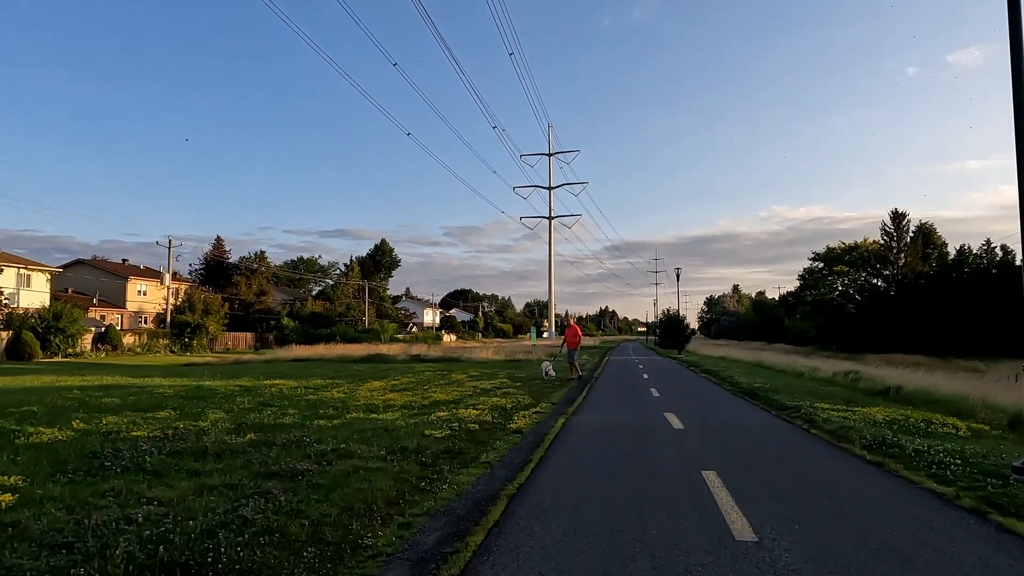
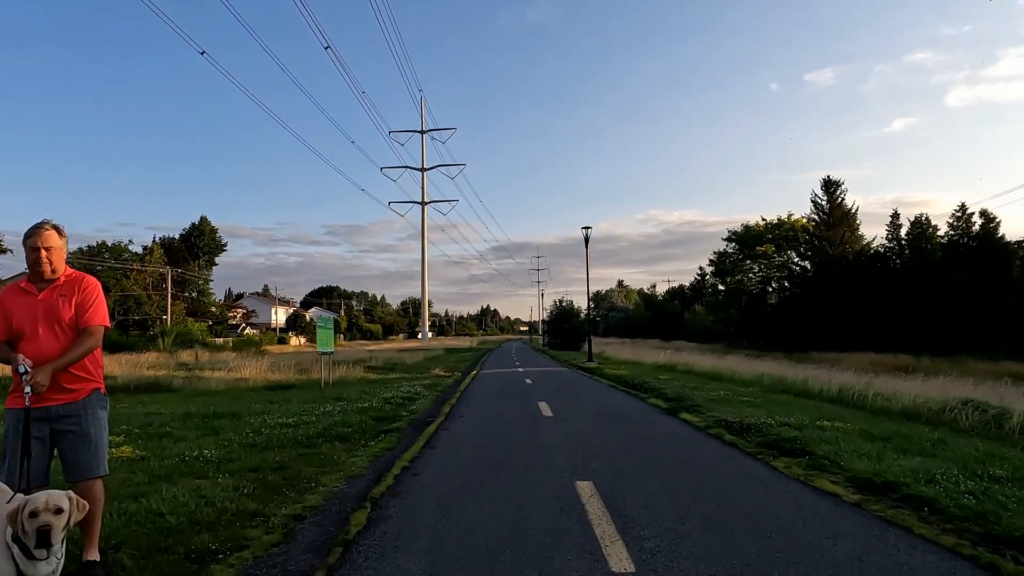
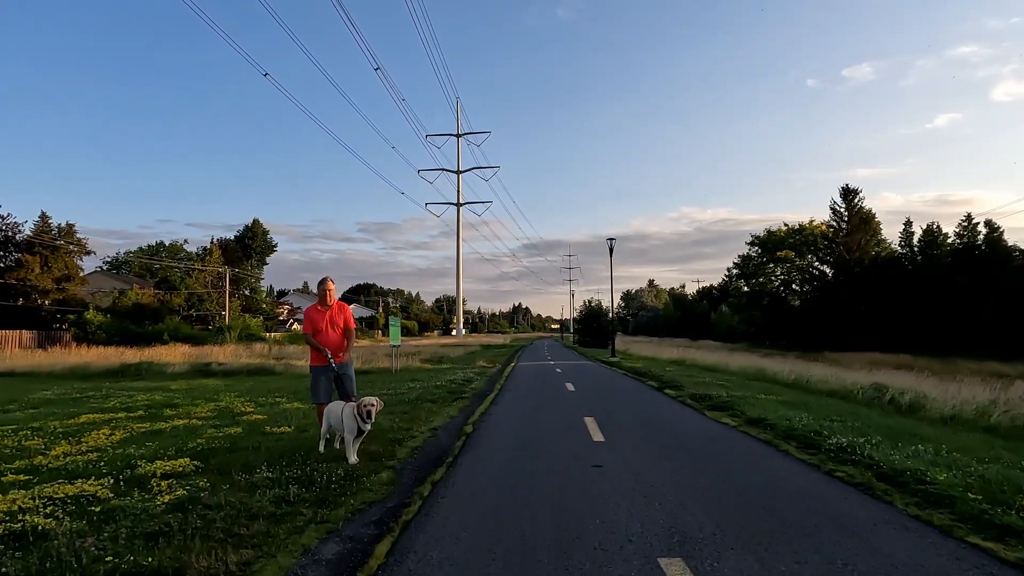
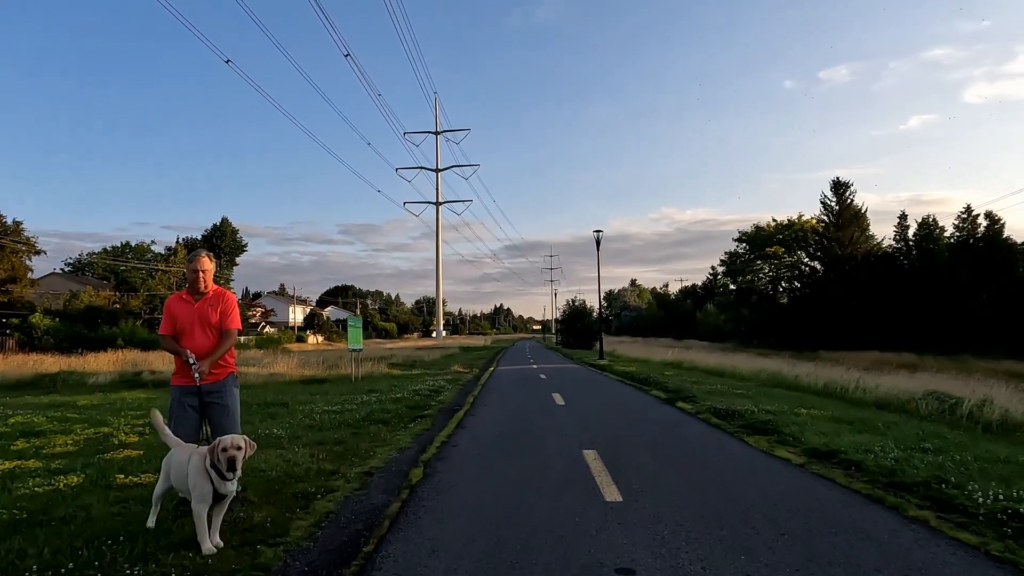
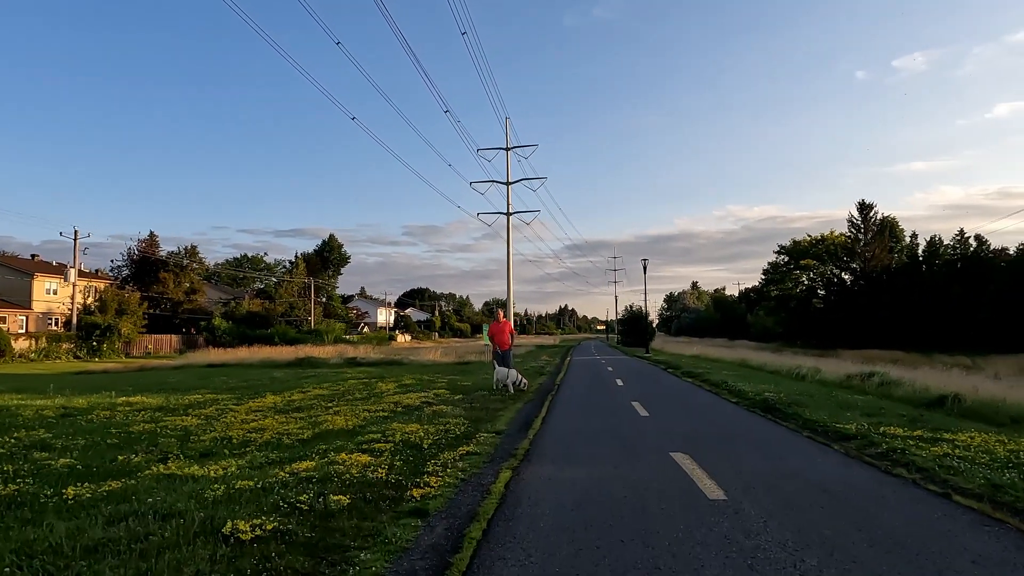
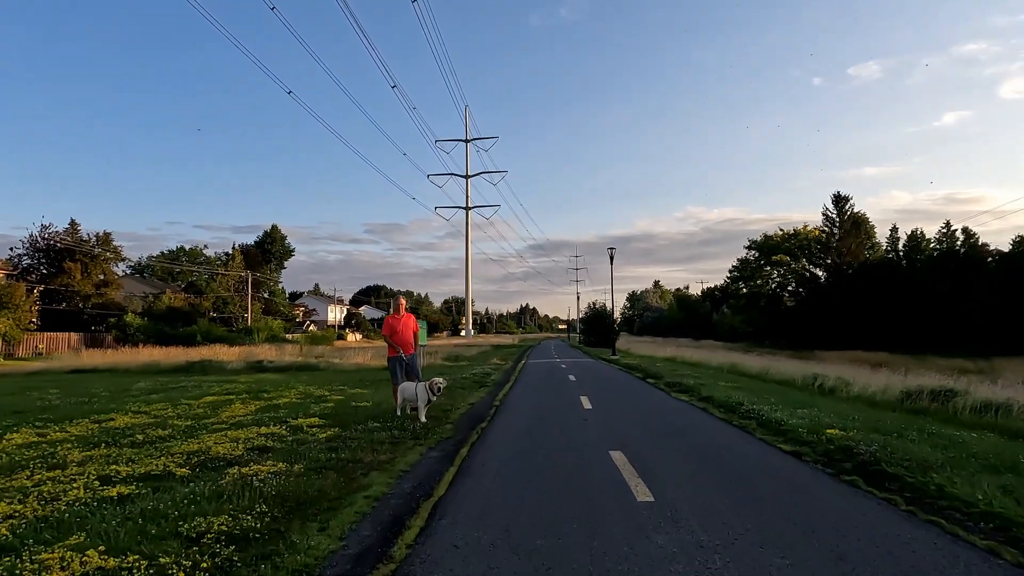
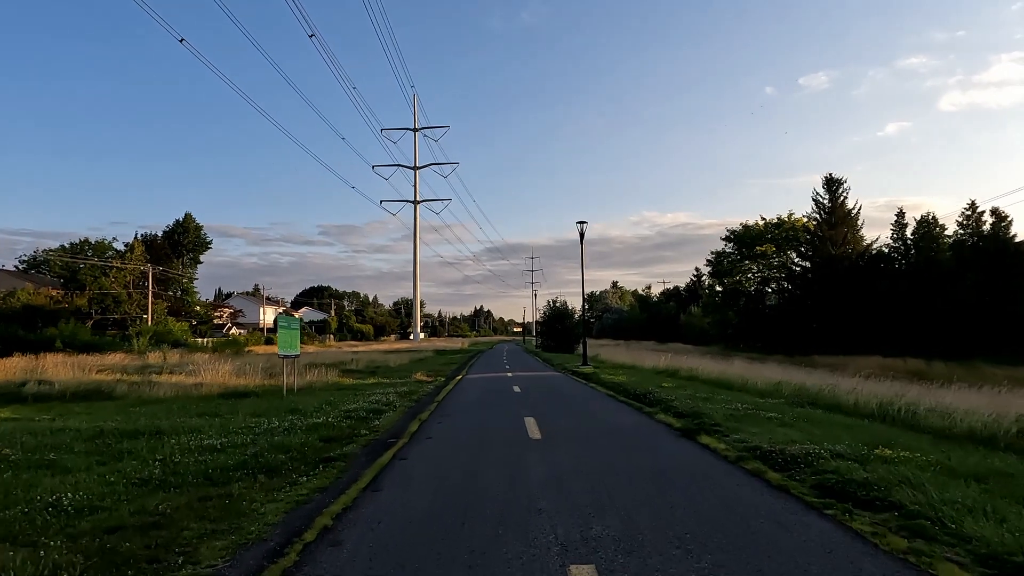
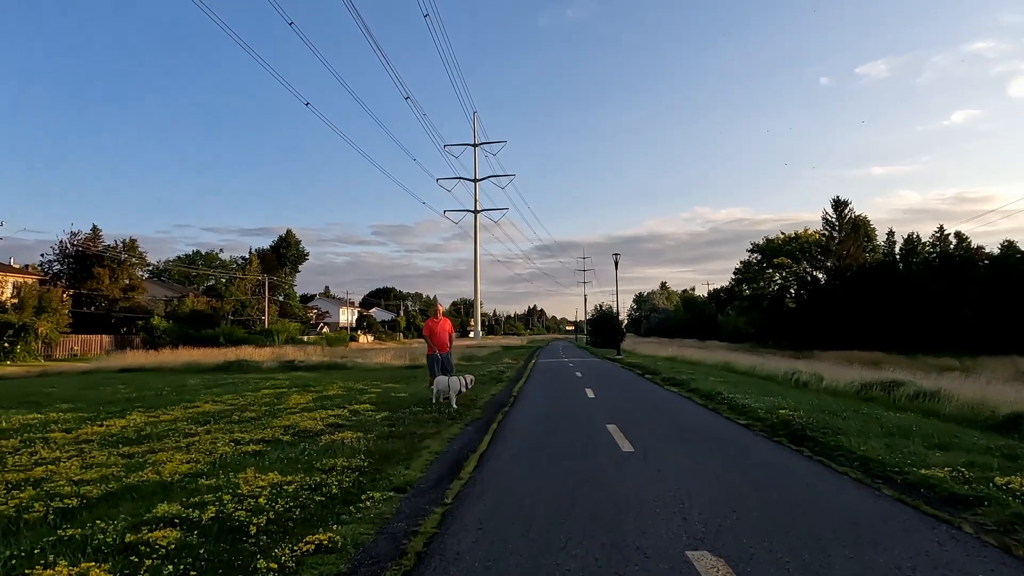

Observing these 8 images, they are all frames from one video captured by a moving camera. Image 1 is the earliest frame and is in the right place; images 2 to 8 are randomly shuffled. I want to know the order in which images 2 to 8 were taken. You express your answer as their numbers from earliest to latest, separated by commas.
5, 8, 6, 3, 4, 2, 7
